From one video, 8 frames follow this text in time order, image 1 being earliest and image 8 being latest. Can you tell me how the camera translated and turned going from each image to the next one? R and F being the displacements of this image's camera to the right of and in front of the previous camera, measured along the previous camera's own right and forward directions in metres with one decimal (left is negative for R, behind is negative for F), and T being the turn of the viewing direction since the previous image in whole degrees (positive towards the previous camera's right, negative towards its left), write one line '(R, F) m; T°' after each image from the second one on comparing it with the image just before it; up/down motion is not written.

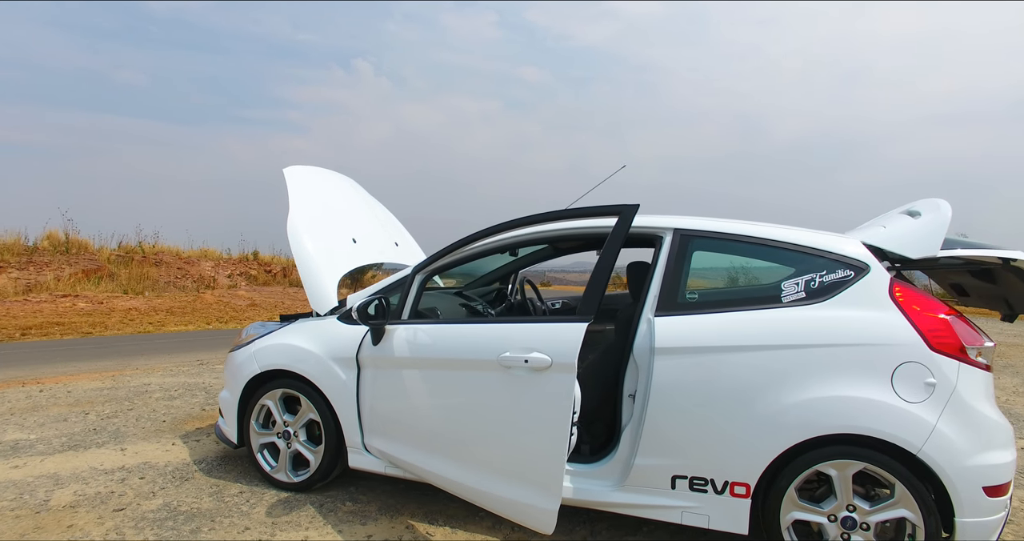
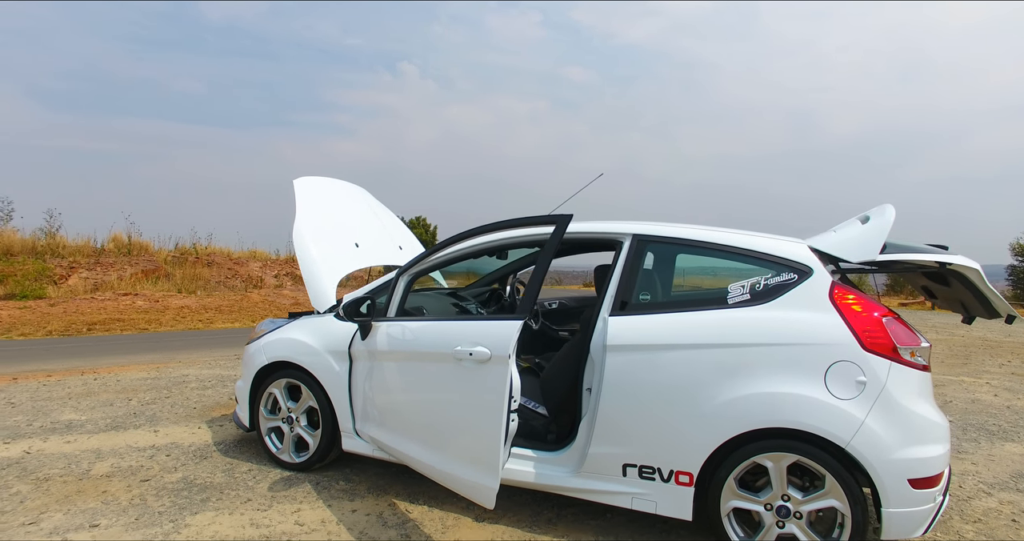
(+0.4, -0.3) m; -5°
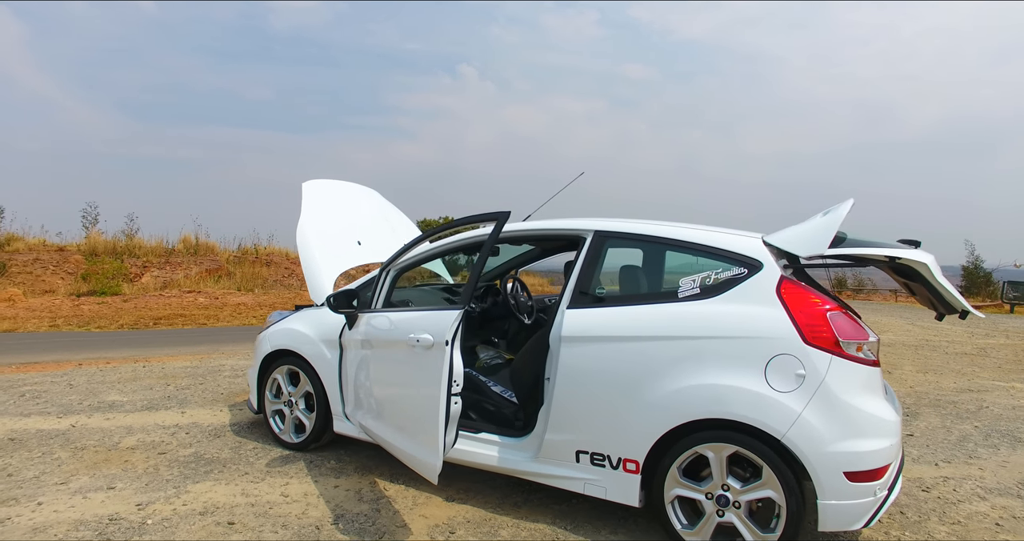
(+0.5, -0.2) m; -6°
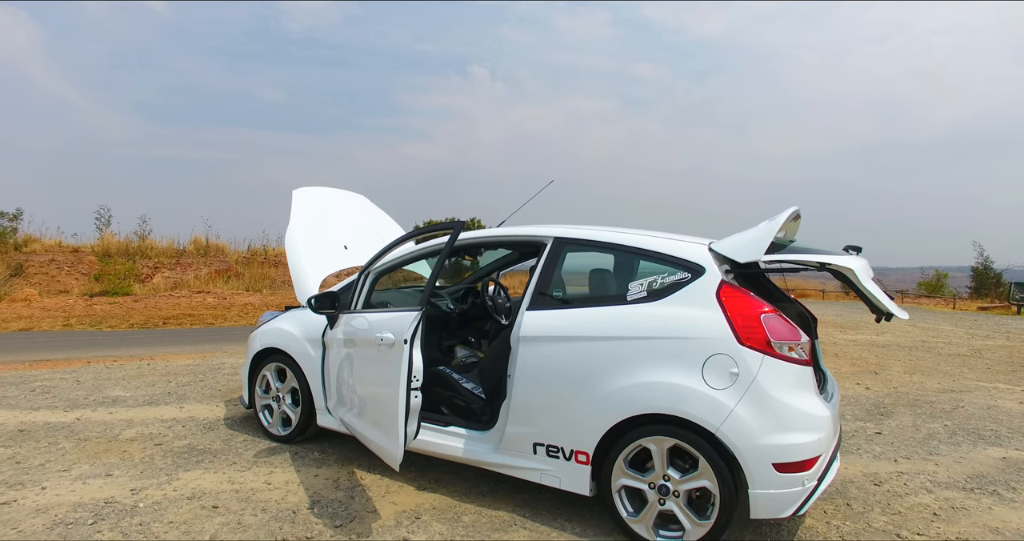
(+0.3, -0.2) m; -1°
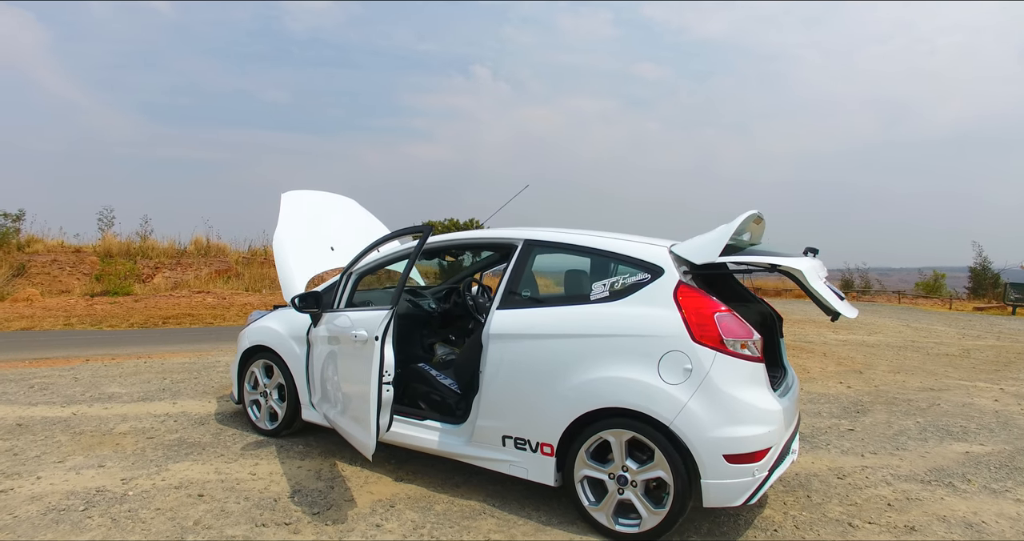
(+0.2, -0.2) m; 0°
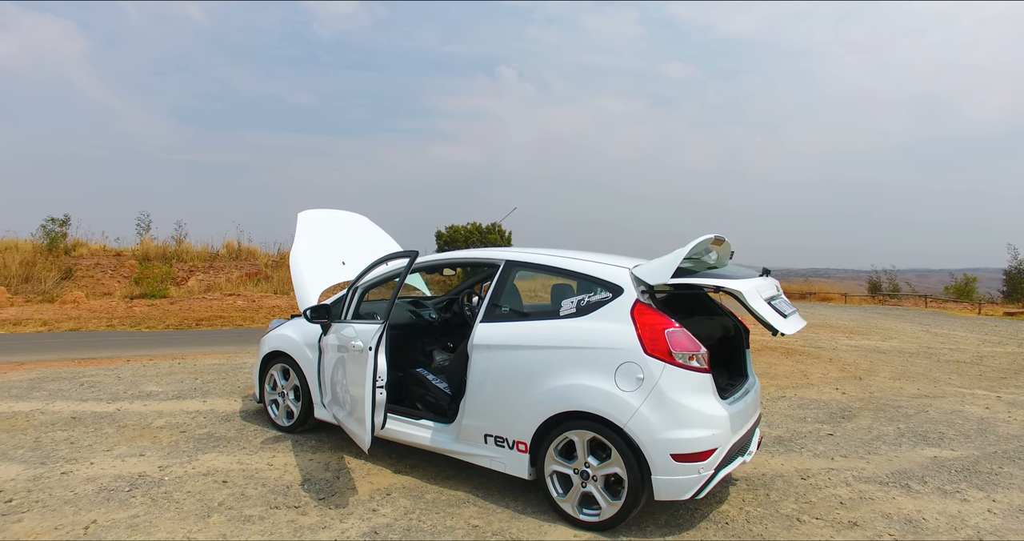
(+0.3, -0.4) m; -3°
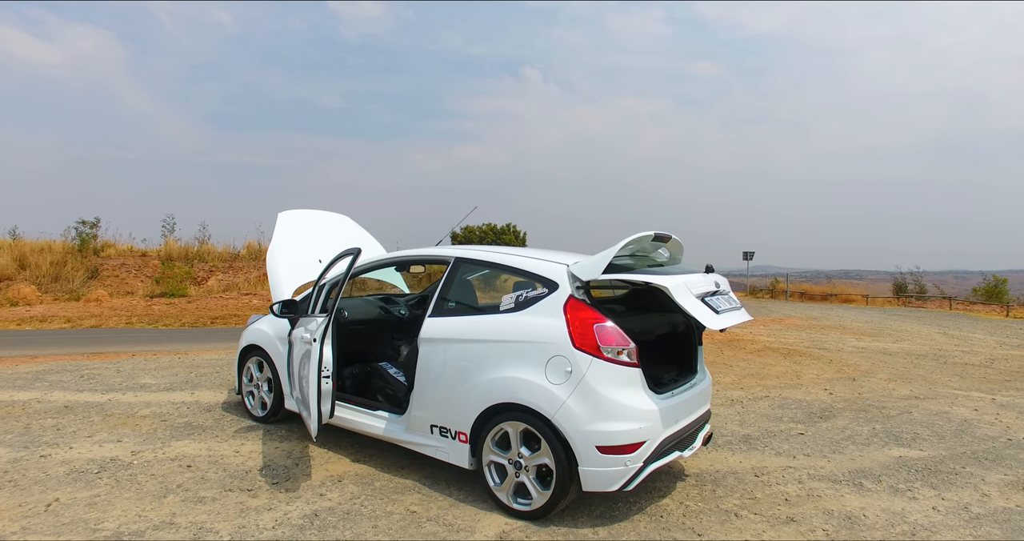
(+0.6, -0.1) m; -3°
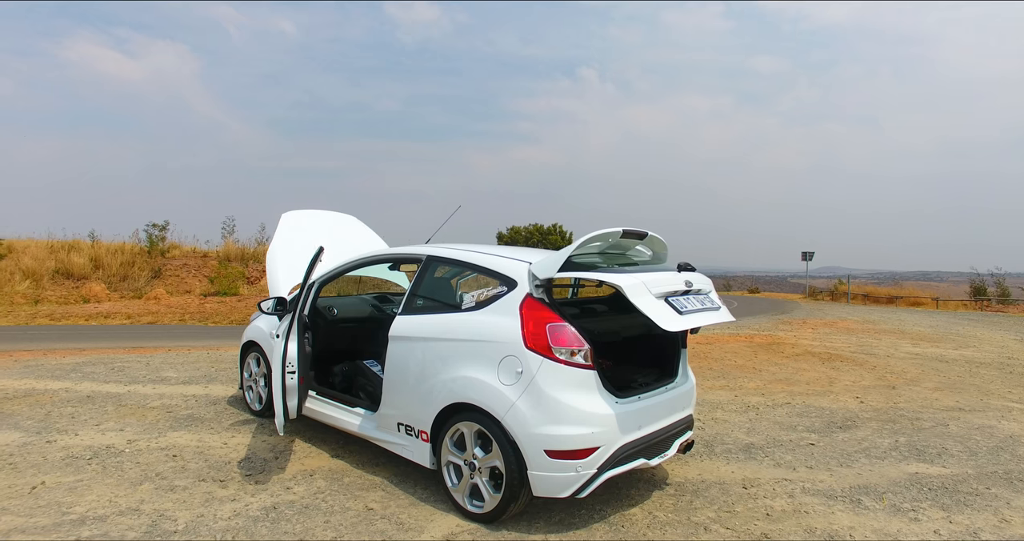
(+0.6, +0.1) m; -6°
